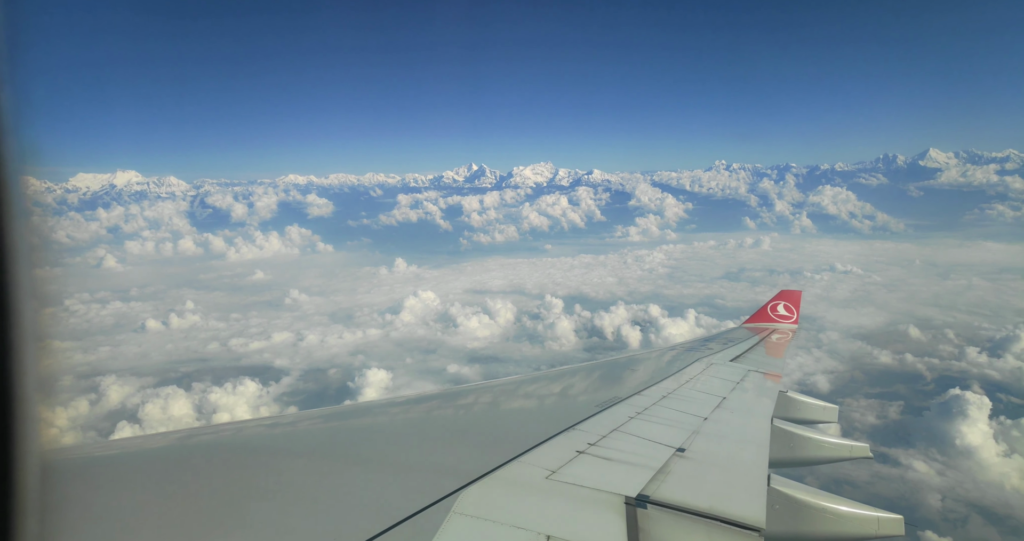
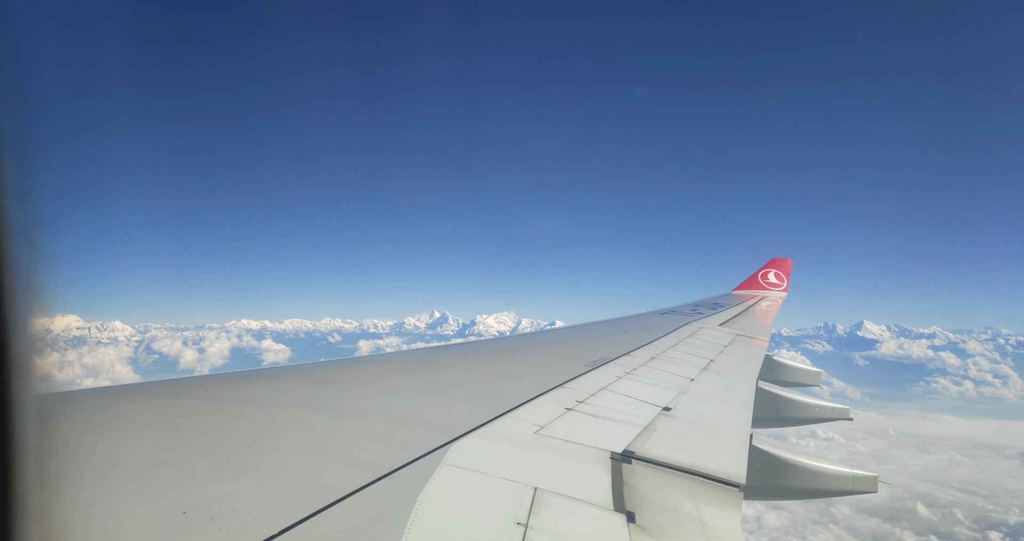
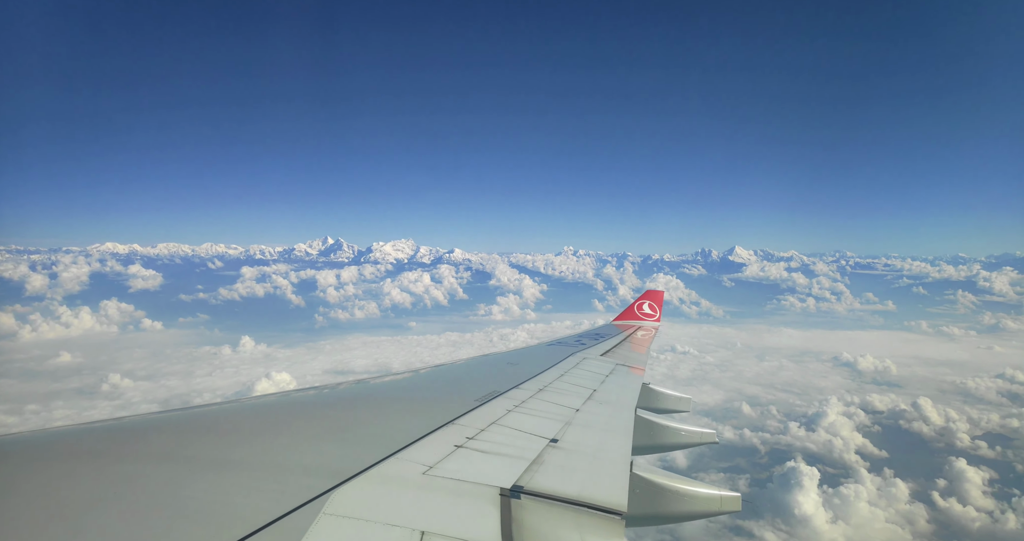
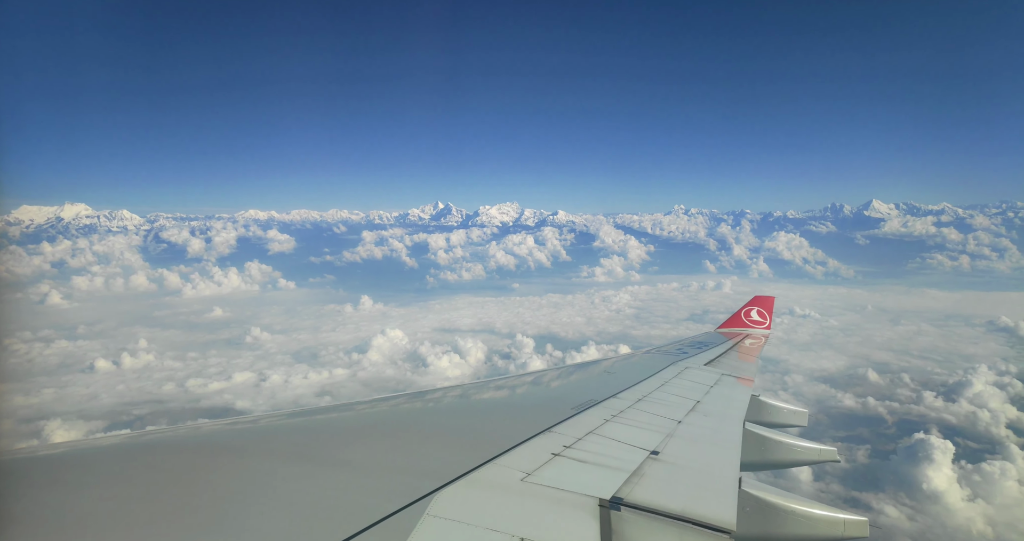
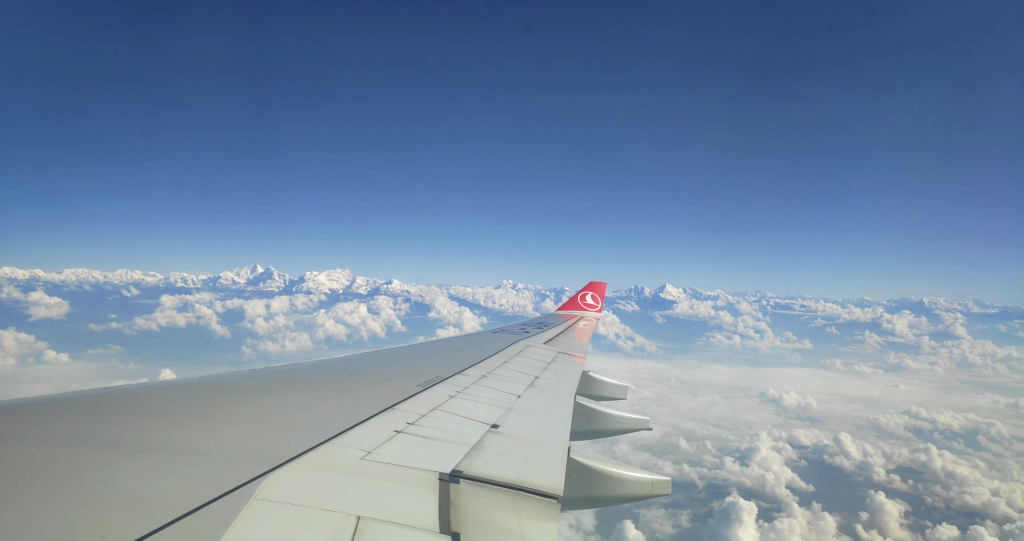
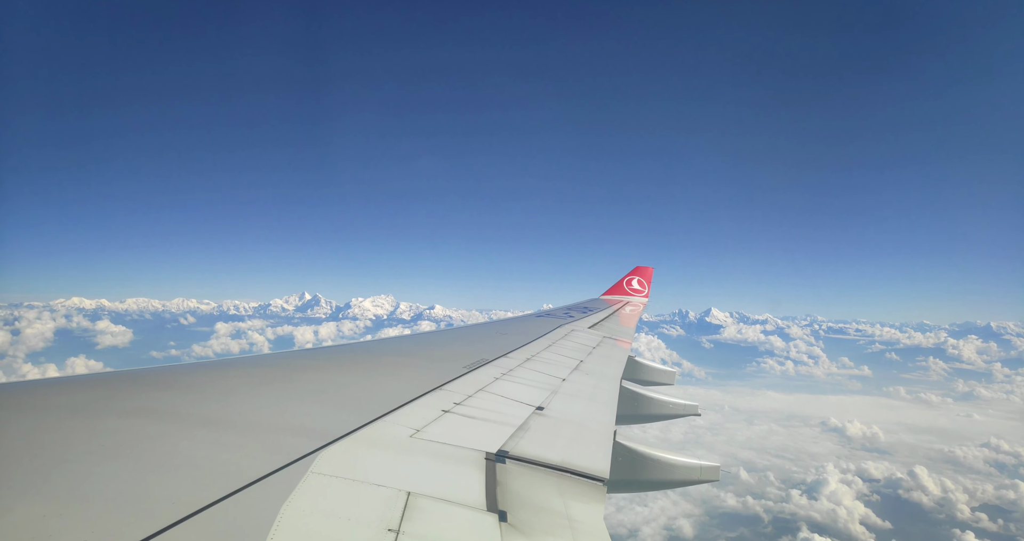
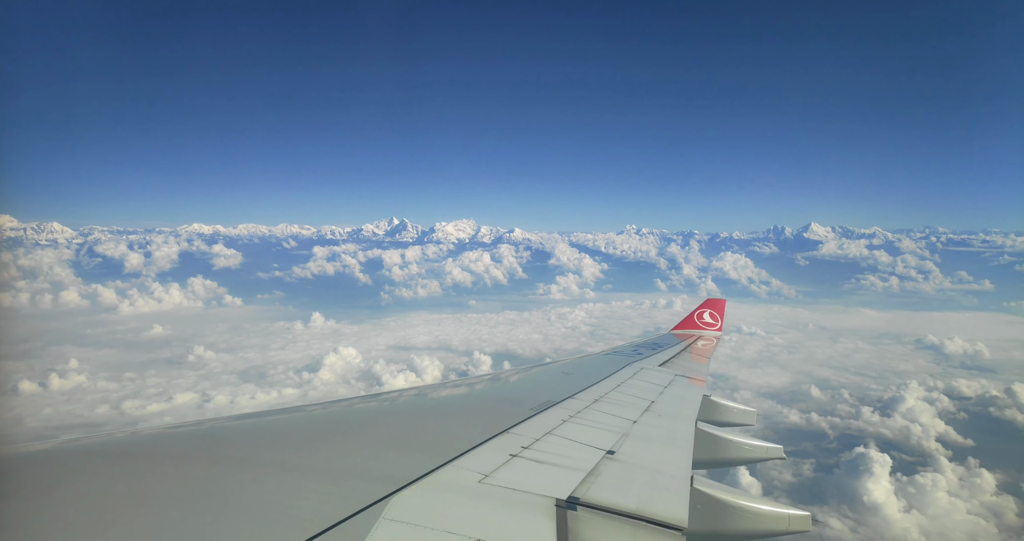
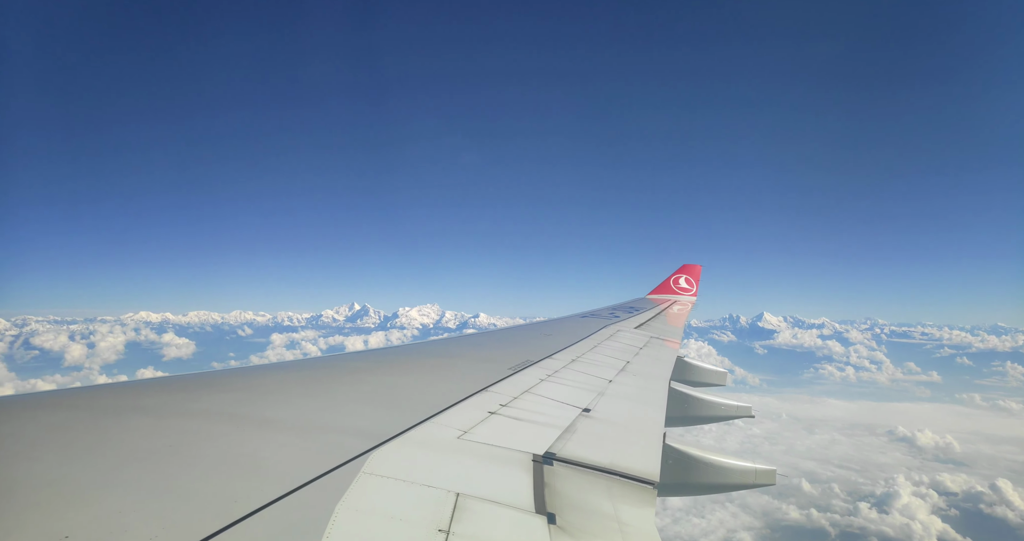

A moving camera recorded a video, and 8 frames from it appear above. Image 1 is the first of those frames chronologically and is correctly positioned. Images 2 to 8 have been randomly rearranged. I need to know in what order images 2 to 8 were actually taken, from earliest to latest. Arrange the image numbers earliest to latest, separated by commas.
4, 7, 3, 5, 6, 8, 2
